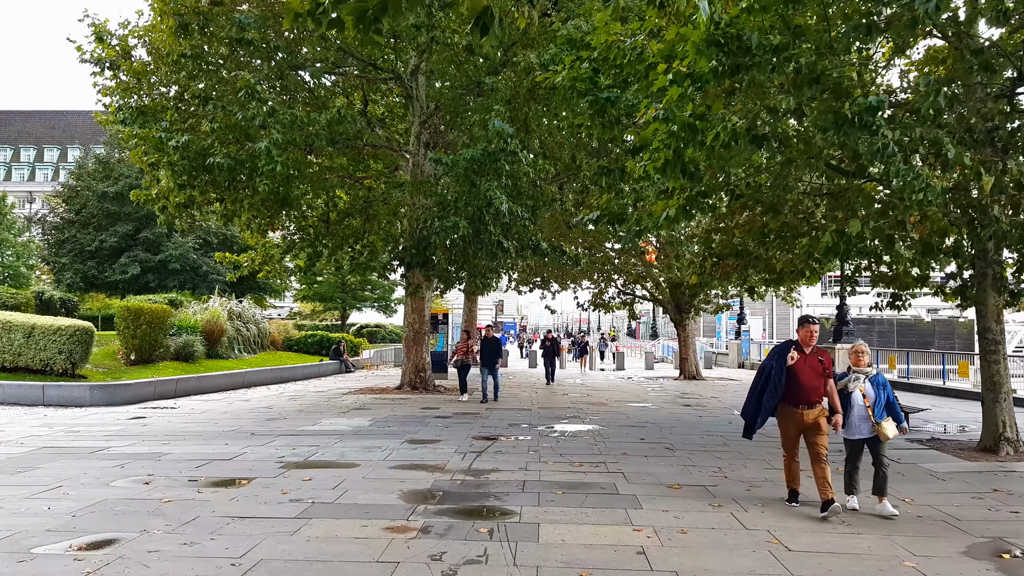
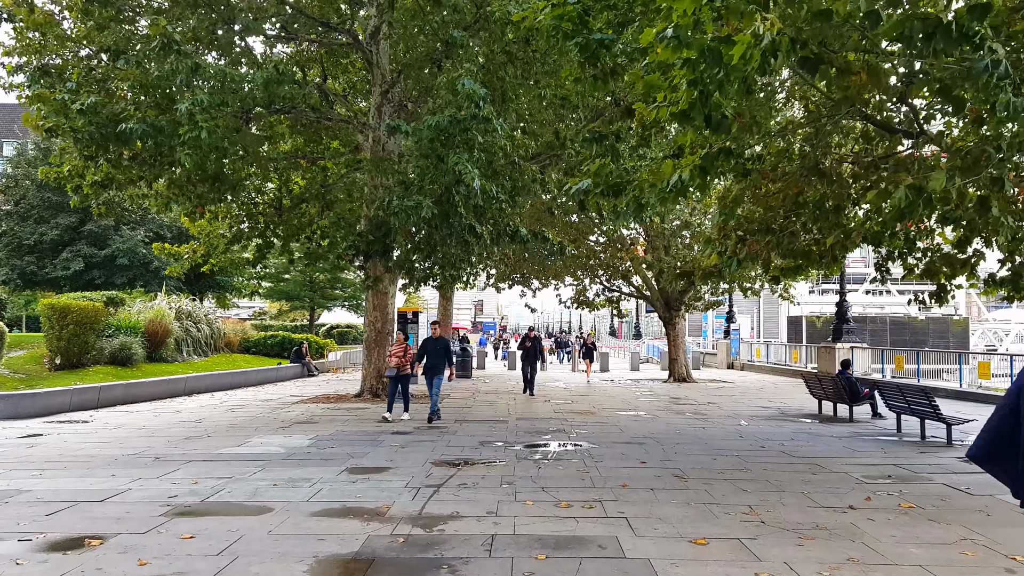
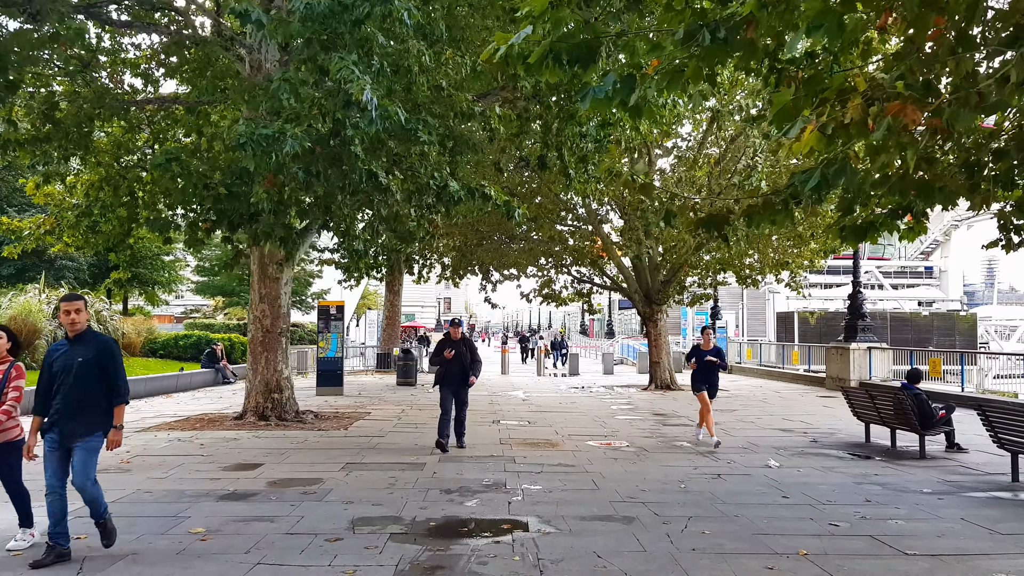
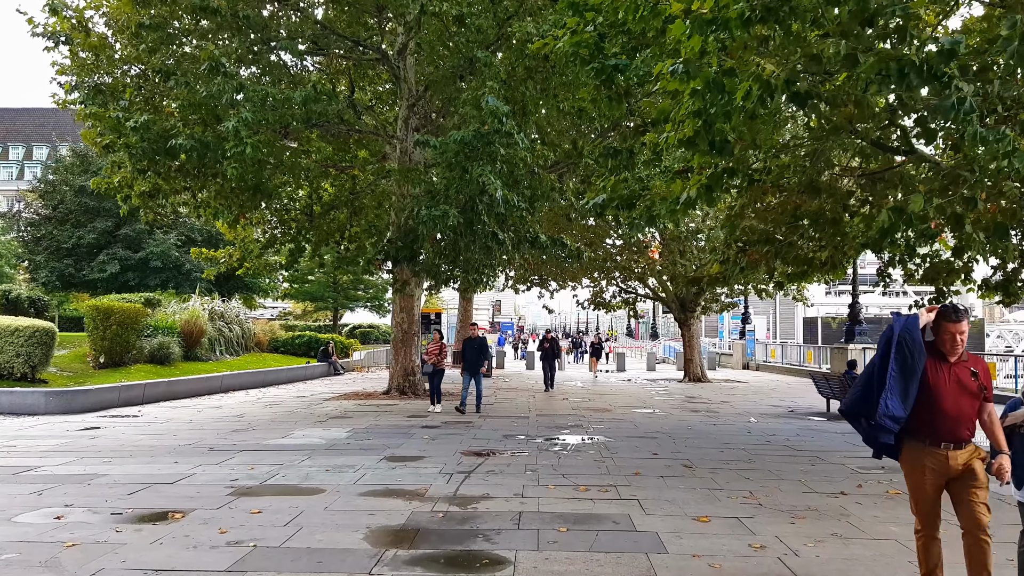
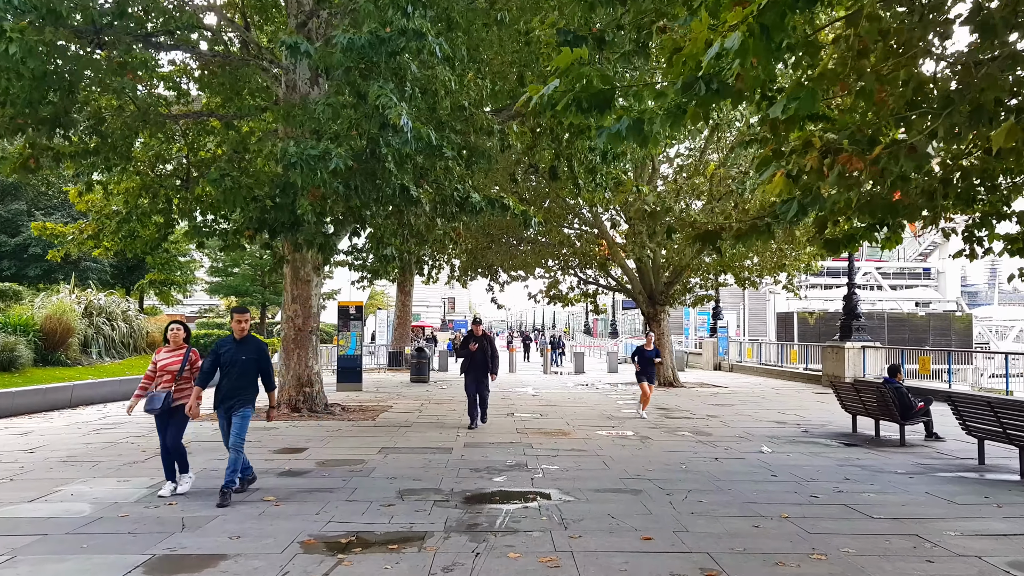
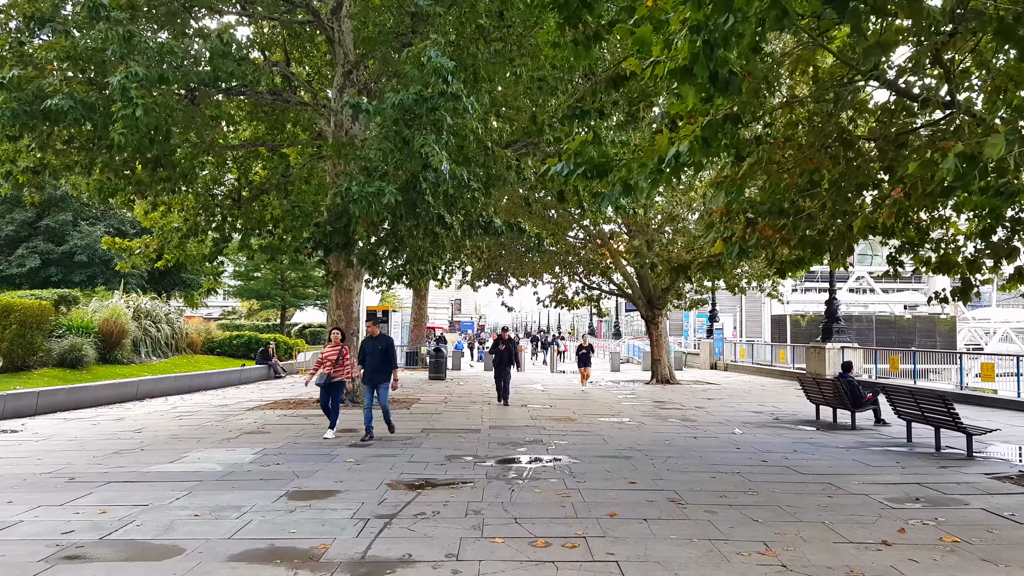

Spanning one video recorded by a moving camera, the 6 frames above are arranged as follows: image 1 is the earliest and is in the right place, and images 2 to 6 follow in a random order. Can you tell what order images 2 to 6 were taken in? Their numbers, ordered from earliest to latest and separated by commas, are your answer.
4, 2, 6, 5, 3
